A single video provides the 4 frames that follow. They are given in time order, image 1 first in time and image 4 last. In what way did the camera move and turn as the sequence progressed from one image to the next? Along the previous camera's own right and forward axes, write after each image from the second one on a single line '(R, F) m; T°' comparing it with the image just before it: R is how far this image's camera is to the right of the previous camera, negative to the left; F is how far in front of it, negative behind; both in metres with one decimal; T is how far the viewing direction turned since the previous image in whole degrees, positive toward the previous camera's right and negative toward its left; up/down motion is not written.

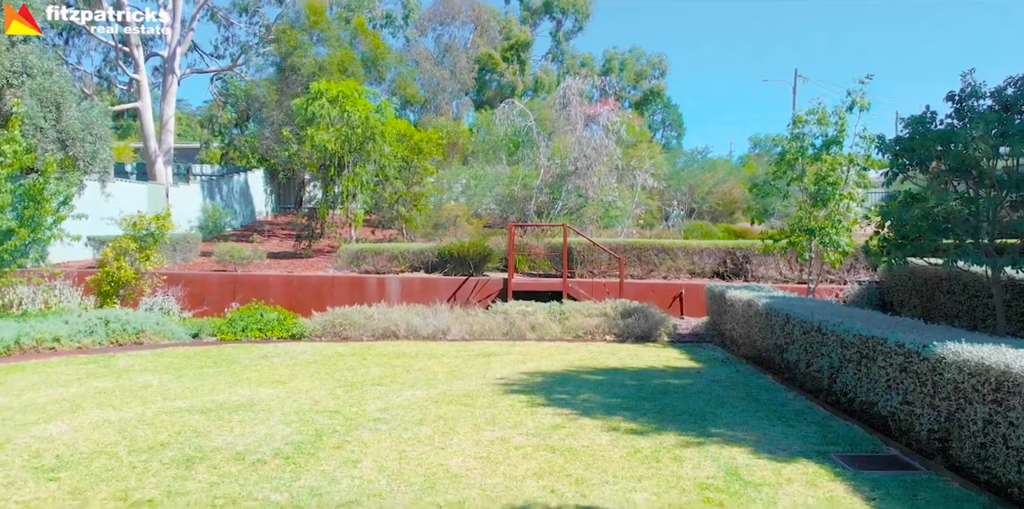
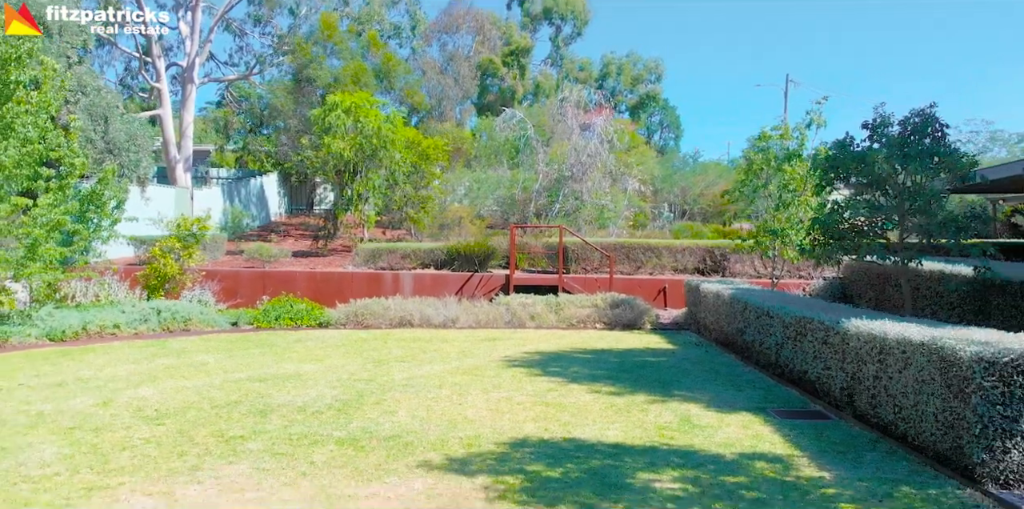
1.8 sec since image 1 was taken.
(0.0, -1.2) m; 0°
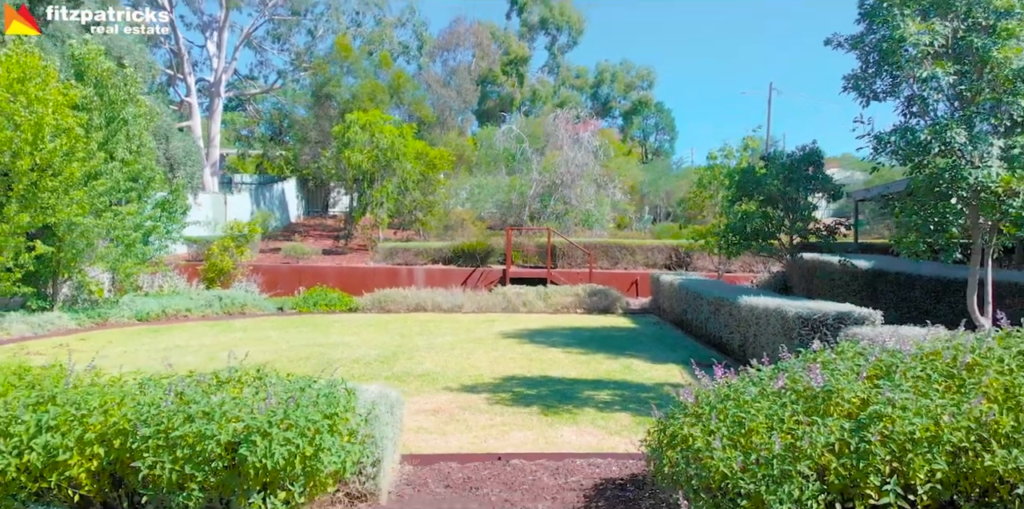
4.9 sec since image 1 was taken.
(+0.1, -2.3) m; 0°
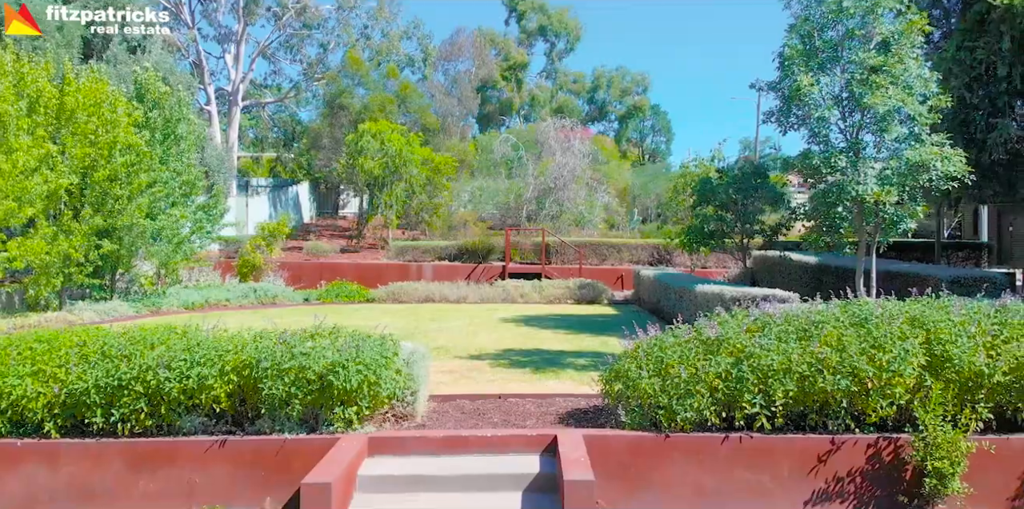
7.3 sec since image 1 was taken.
(0.0, -1.7) m; 0°
